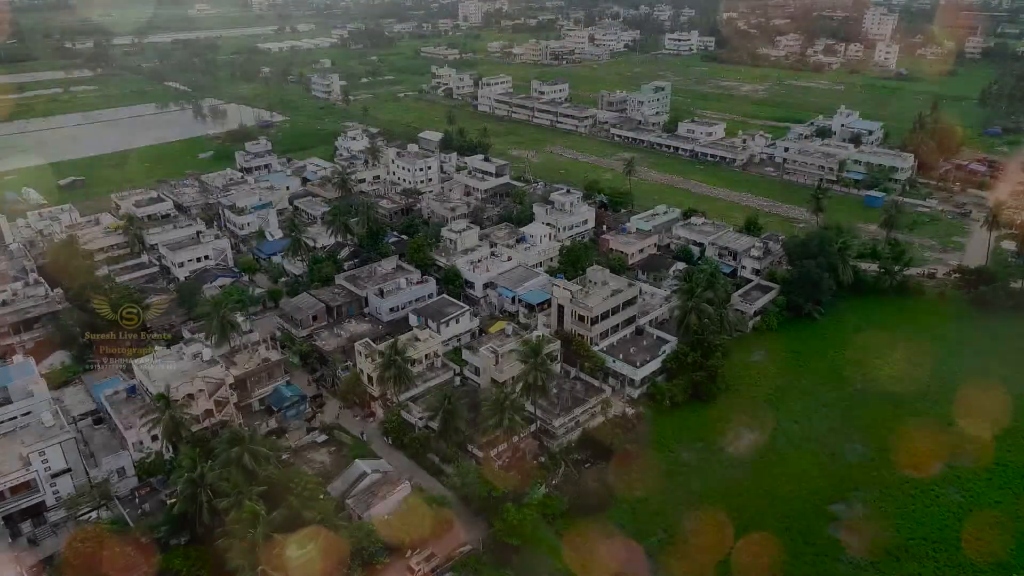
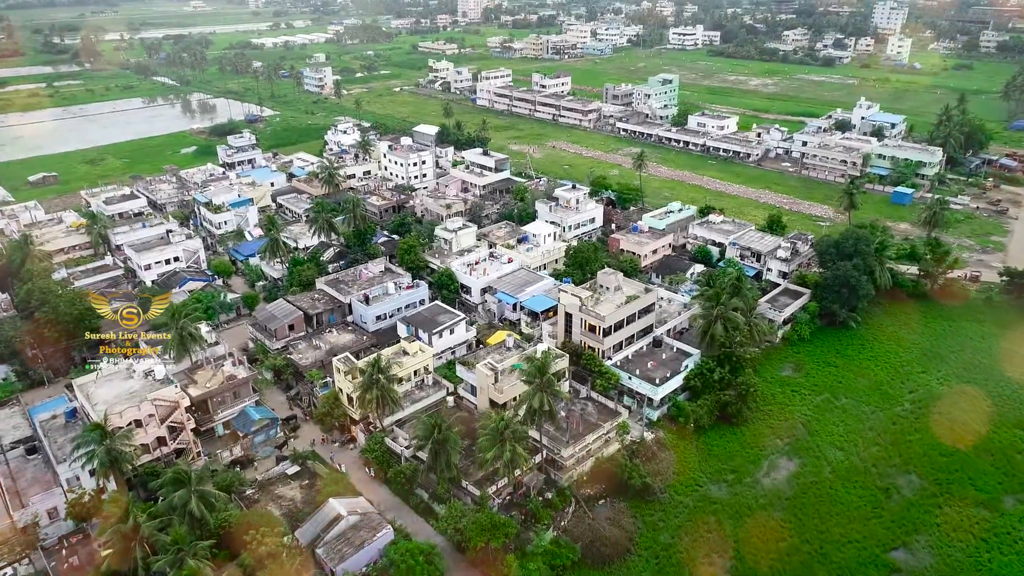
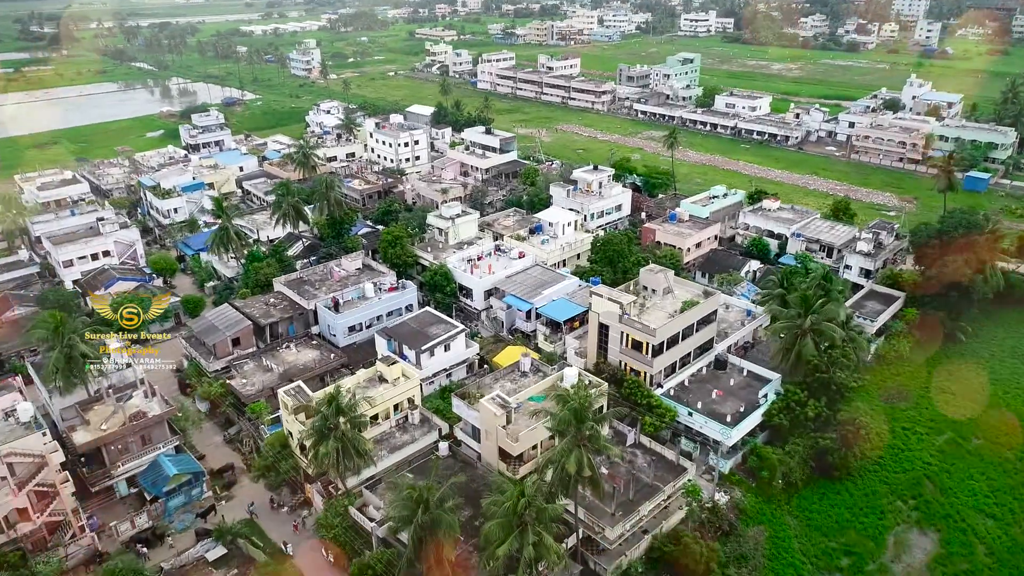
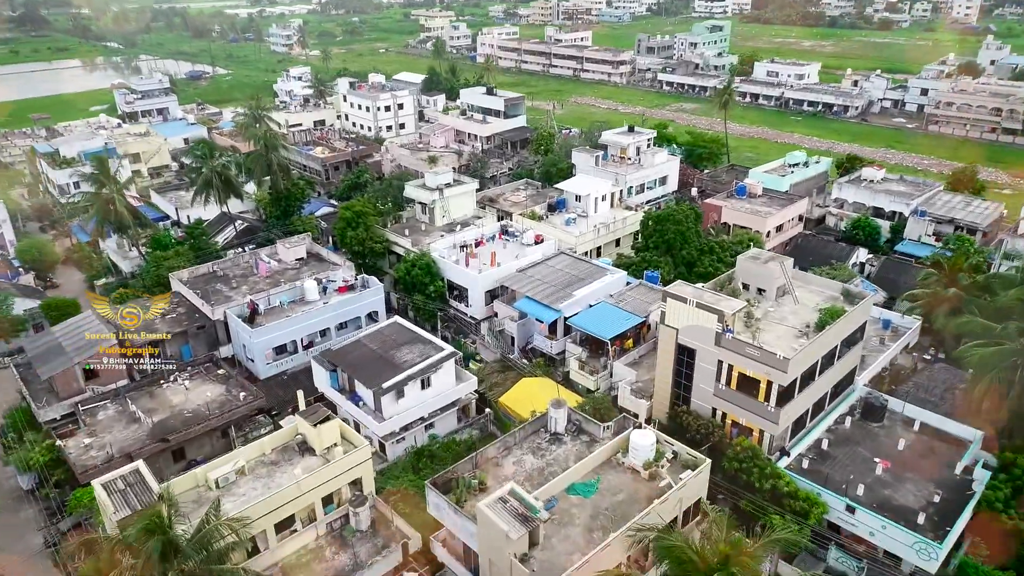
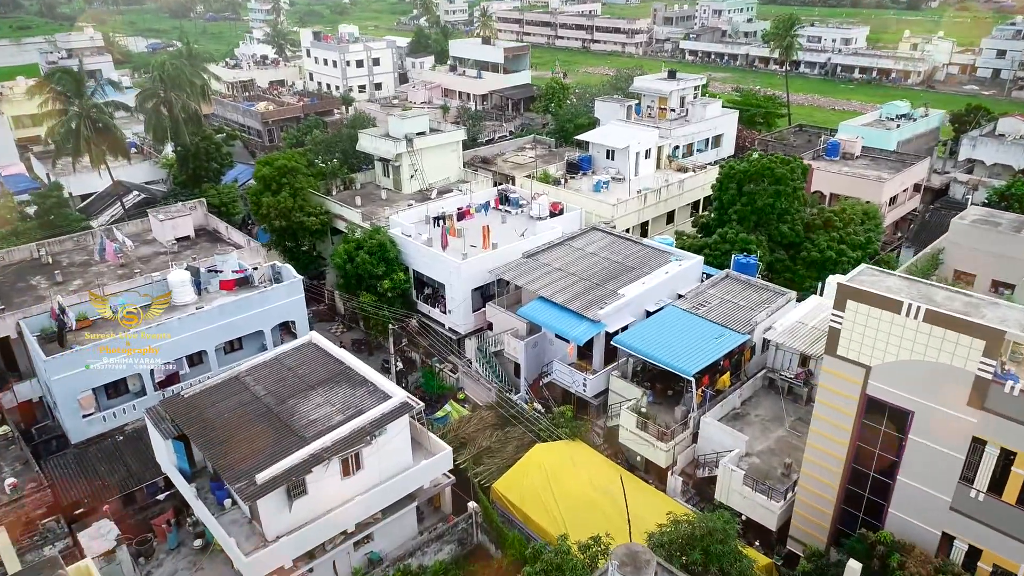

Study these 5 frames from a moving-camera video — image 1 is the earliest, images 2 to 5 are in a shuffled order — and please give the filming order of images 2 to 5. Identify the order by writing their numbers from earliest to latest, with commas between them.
2, 3, 4, 5
